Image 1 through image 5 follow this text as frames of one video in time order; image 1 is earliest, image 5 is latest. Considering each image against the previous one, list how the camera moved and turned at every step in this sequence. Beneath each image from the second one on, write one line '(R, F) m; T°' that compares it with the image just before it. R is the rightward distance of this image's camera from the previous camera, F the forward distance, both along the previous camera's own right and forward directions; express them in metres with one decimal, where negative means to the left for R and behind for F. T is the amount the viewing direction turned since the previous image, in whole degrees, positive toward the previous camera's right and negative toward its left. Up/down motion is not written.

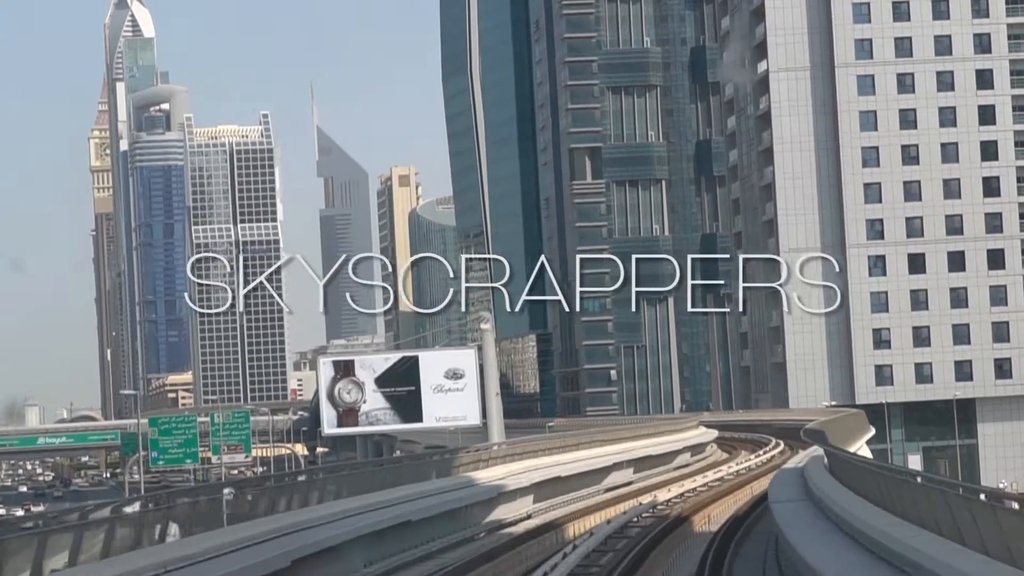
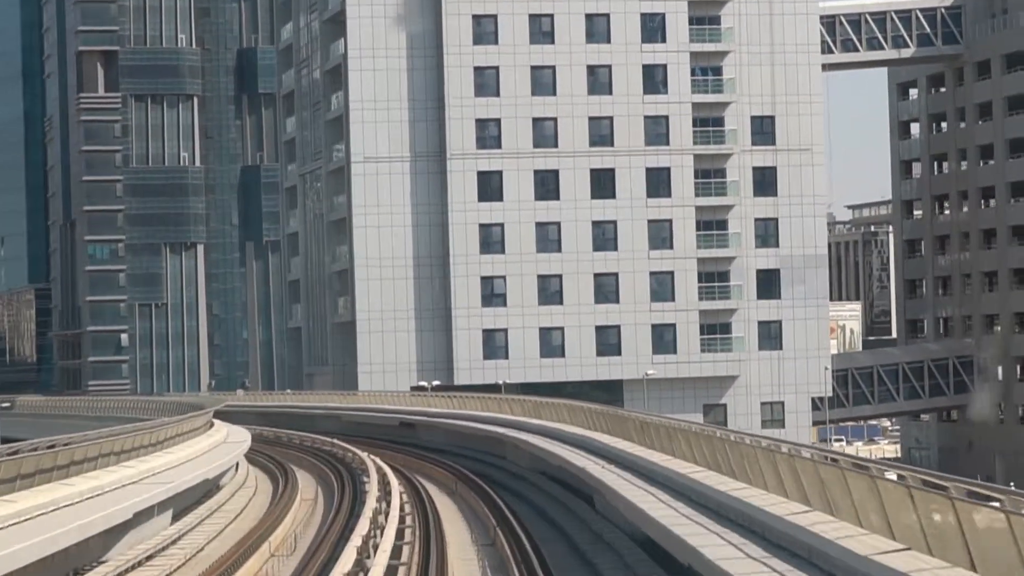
(+2.3, +28.3) m; +10°
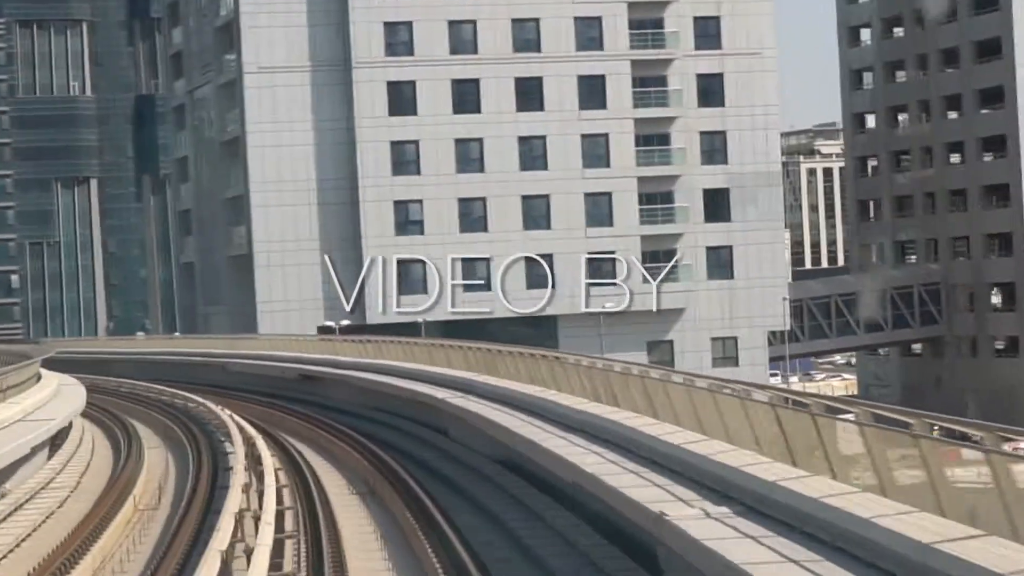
(-0.1, +7.0) m; +2°
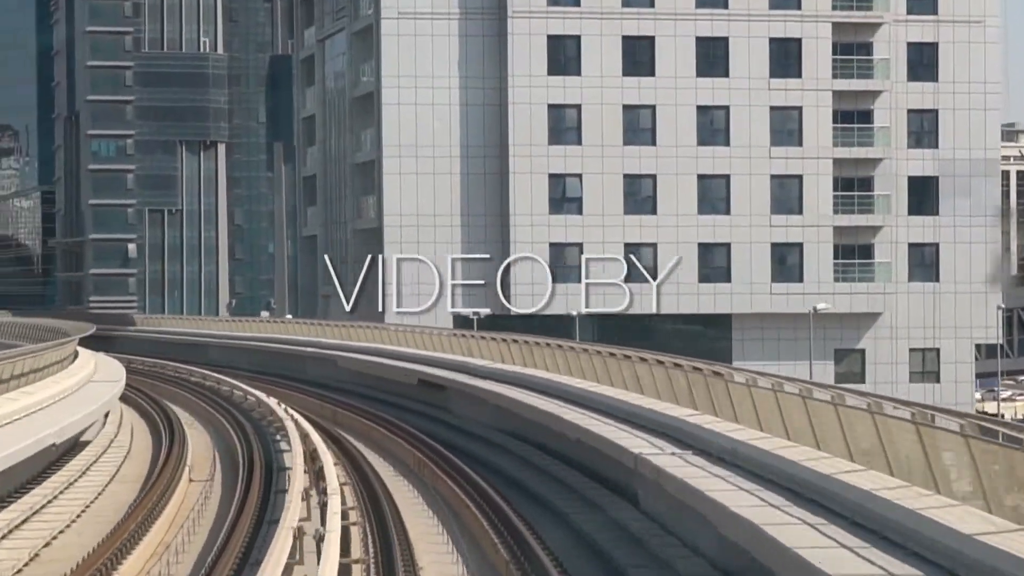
(-0.6, +7.5) m; -3°
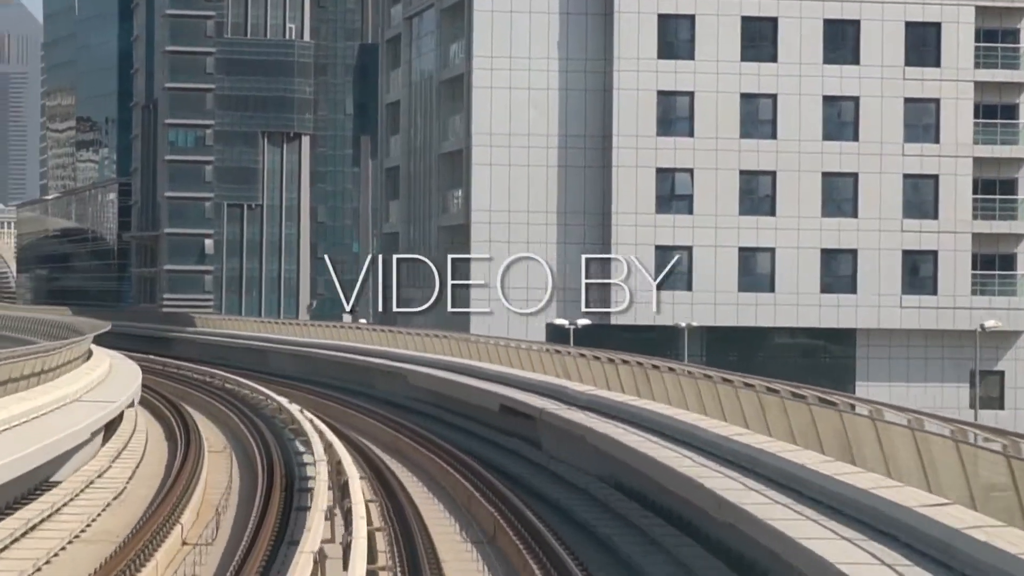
(-0.2, +4.7) m; -2°
